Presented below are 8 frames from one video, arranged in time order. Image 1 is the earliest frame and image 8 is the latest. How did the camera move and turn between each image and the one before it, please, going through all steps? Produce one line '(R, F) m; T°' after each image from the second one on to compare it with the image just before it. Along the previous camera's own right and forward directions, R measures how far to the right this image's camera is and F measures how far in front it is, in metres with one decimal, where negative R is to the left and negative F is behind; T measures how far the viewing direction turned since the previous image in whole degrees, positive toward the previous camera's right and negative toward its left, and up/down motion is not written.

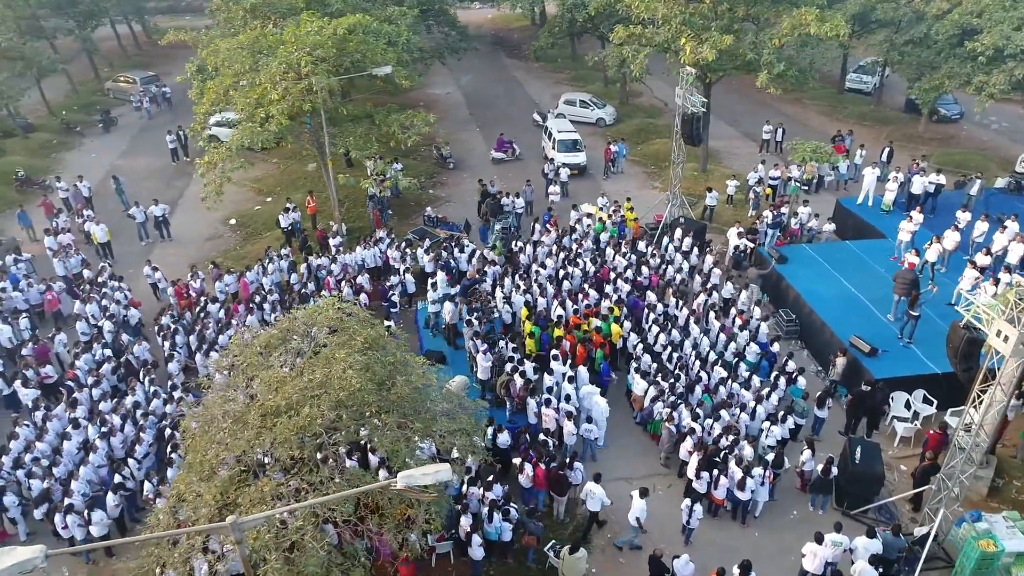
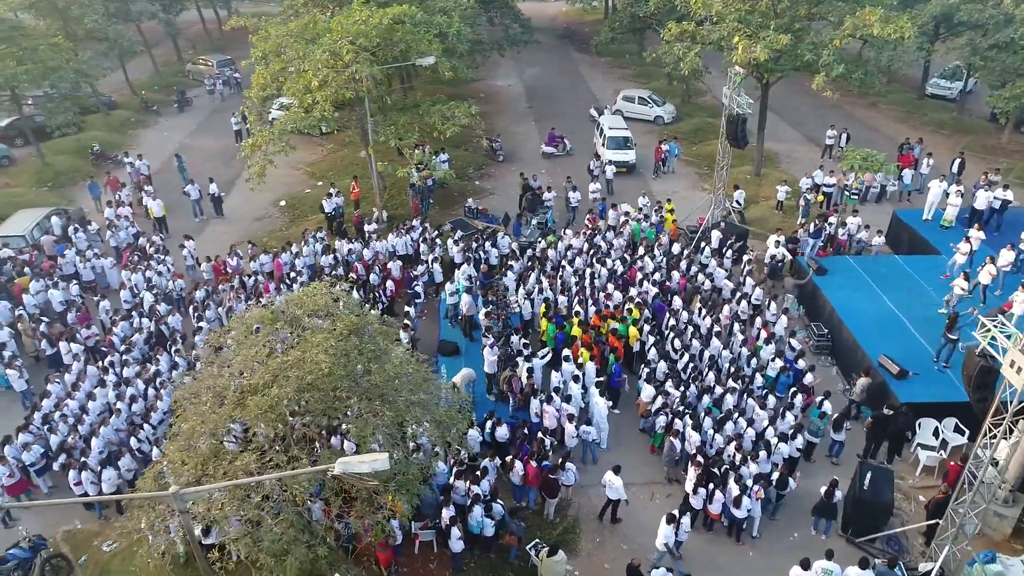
(+1.3, +0.1) m; -6°
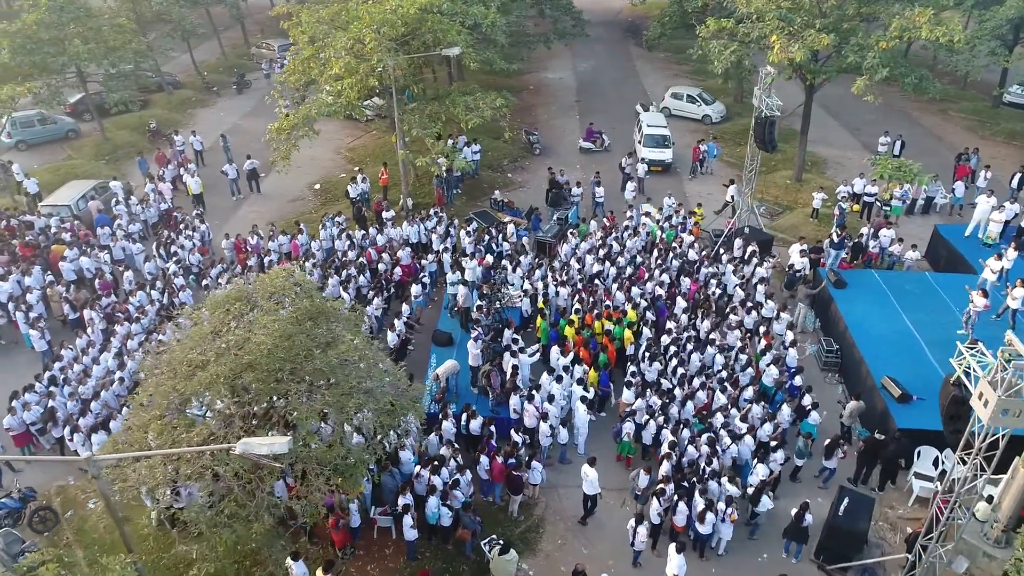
(+1.7, +0.1) m; -6°
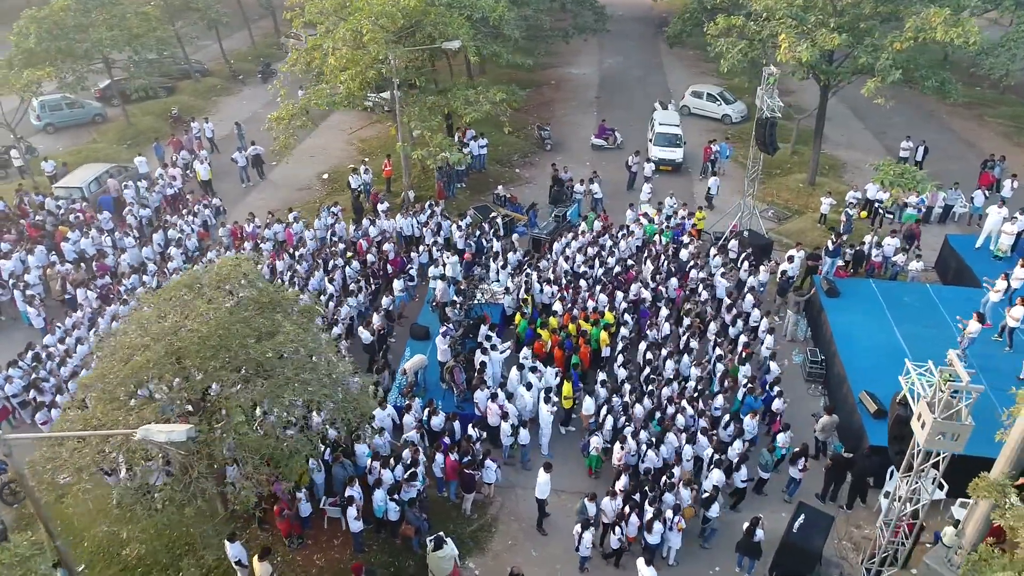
(+1.4, +0.2) m; -3°
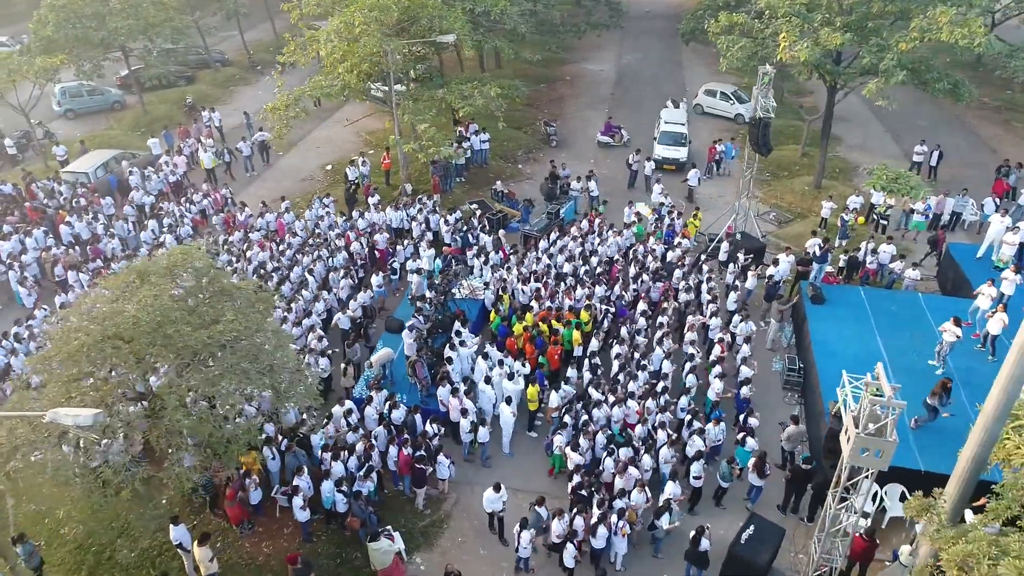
(+1.3, +0.1) m; -3°
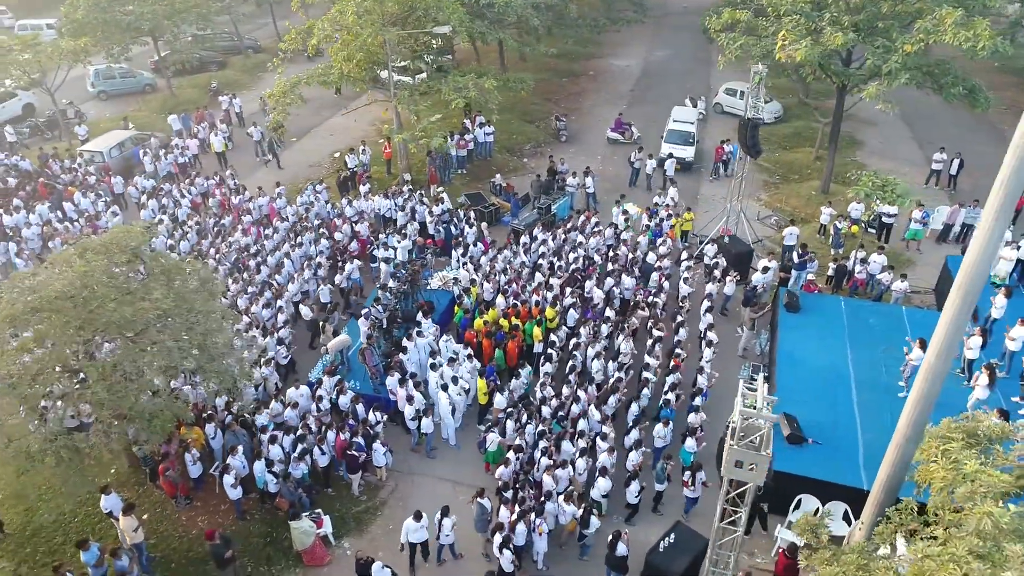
(+1.9, +0.1) m; -4°
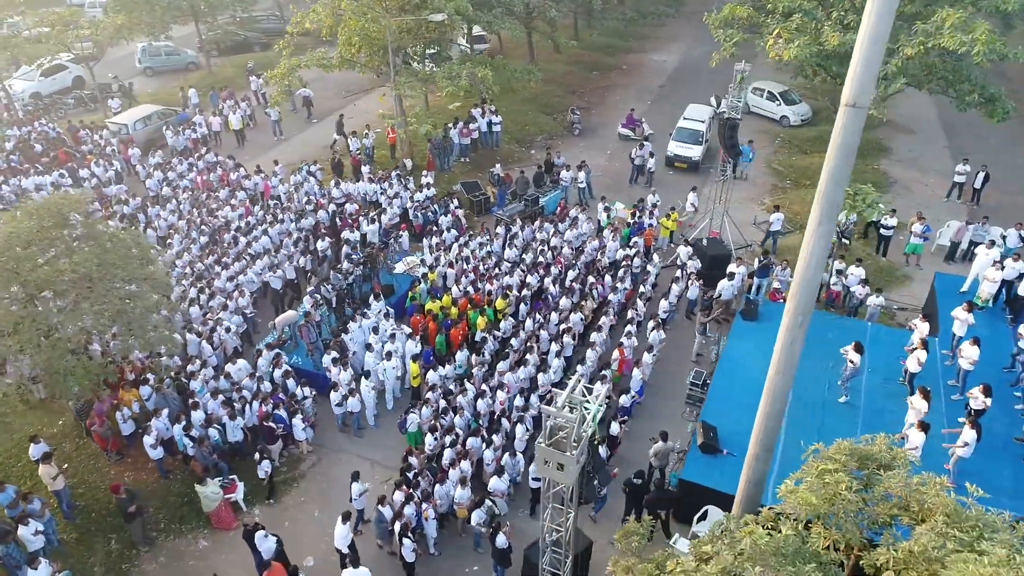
(+2.6, +0.1) m; -6°
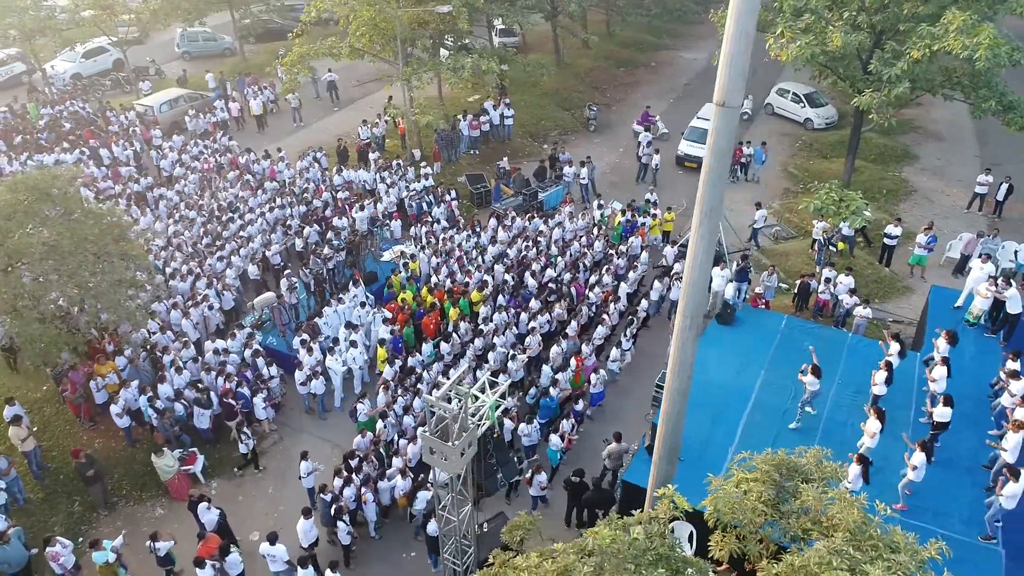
(+1.6, 0.0) m; -4°
